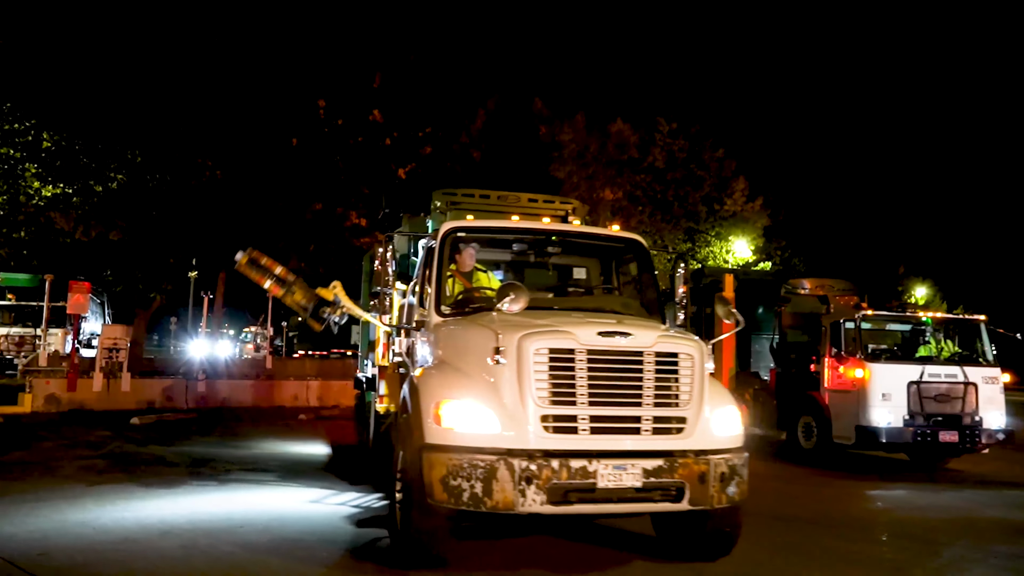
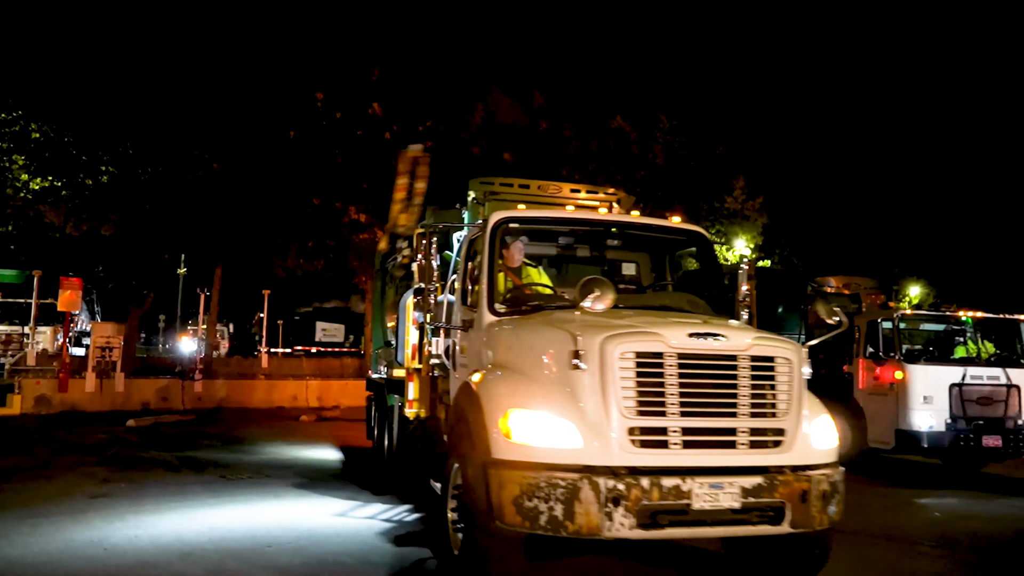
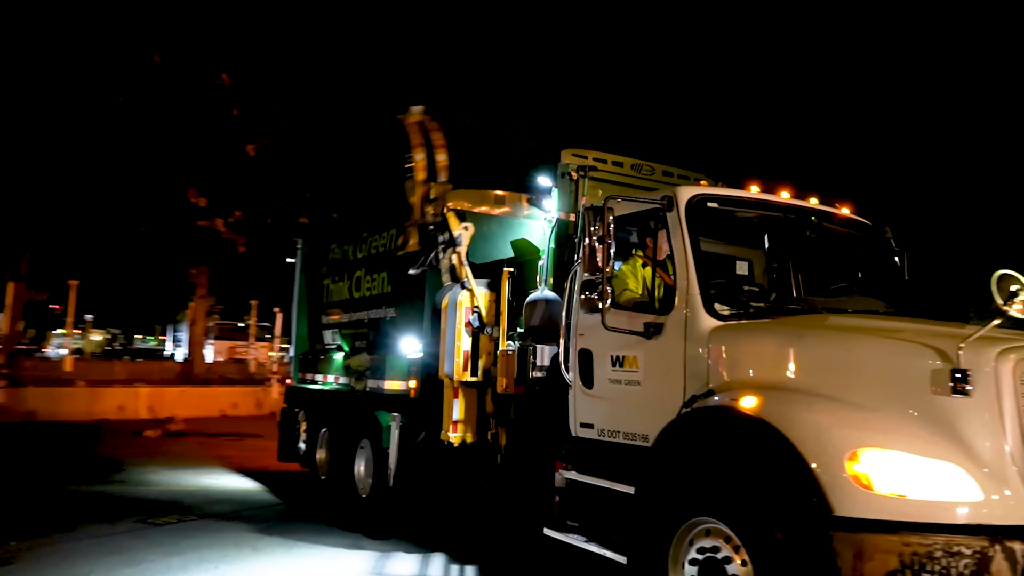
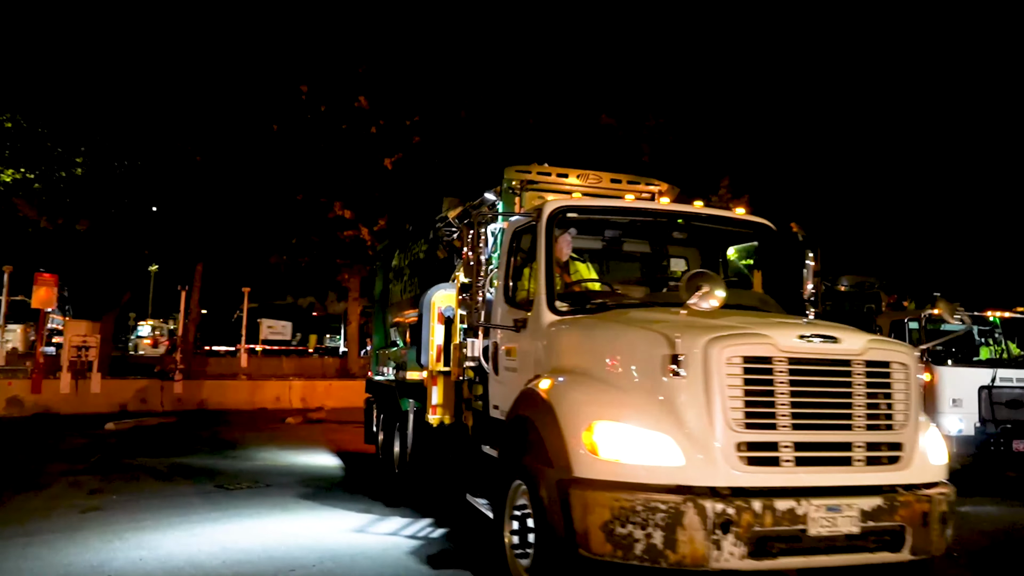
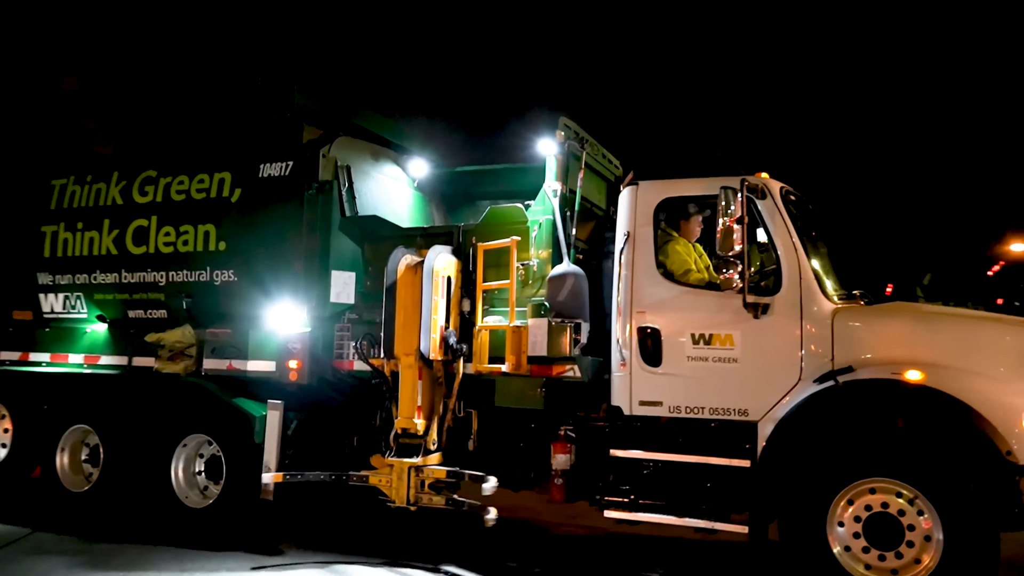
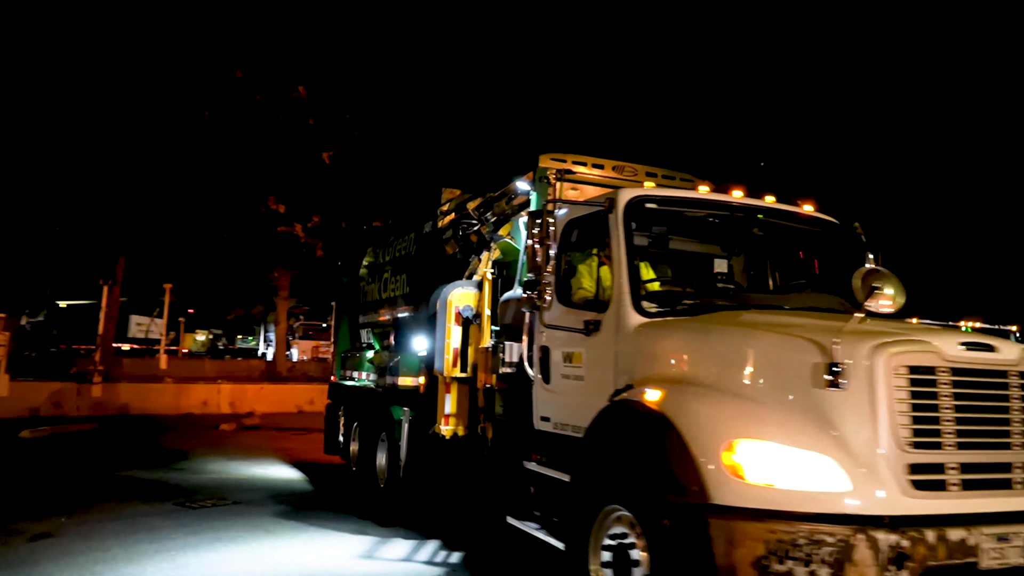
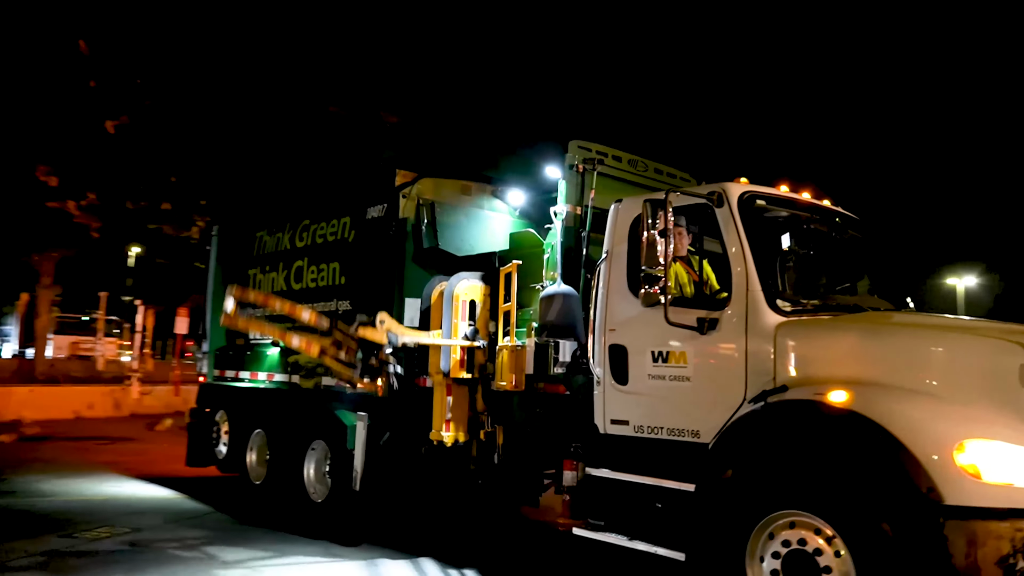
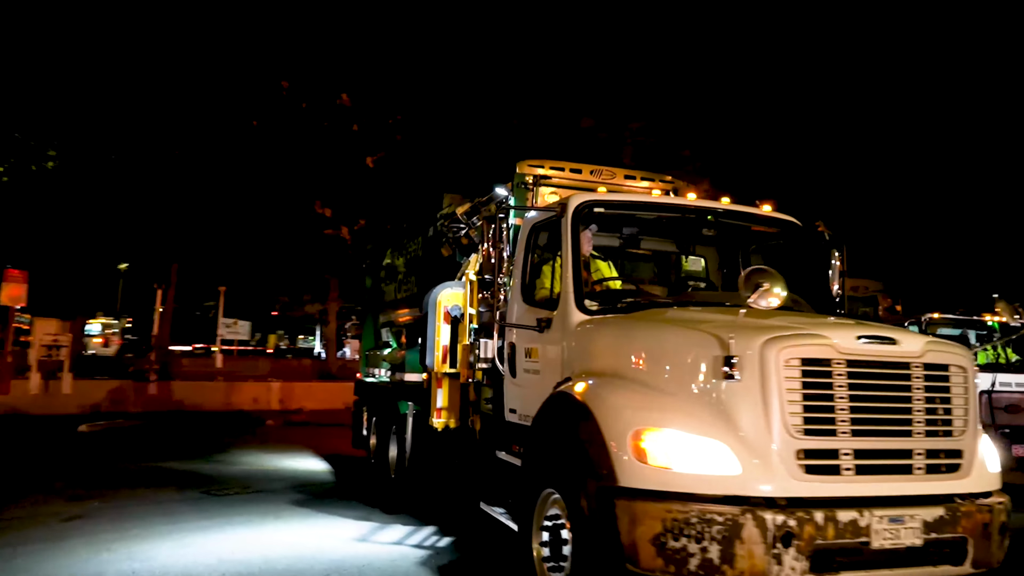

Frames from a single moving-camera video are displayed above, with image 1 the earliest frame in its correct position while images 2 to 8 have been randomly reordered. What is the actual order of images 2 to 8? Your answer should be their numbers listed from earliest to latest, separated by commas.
2, 4, 8, 6, 3, 7, 5
